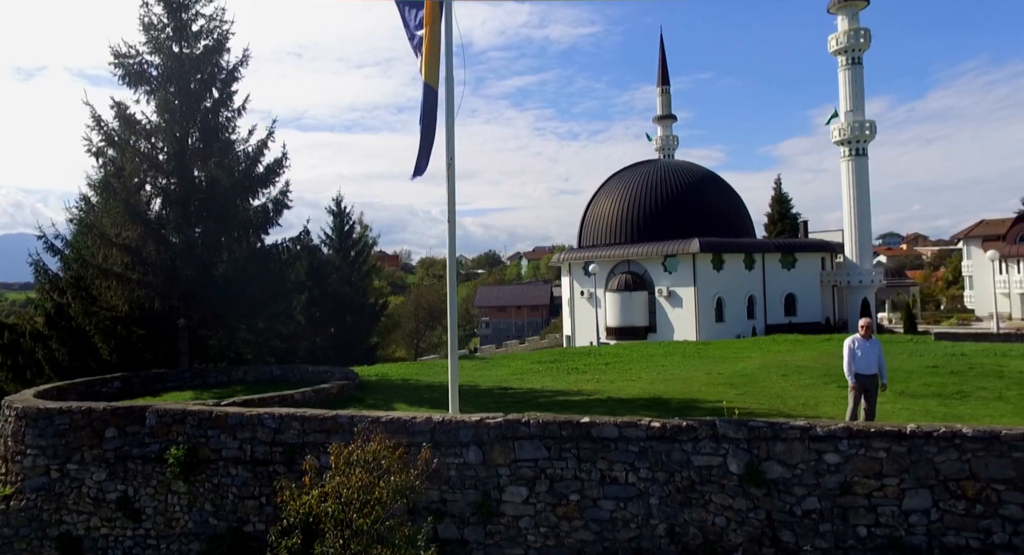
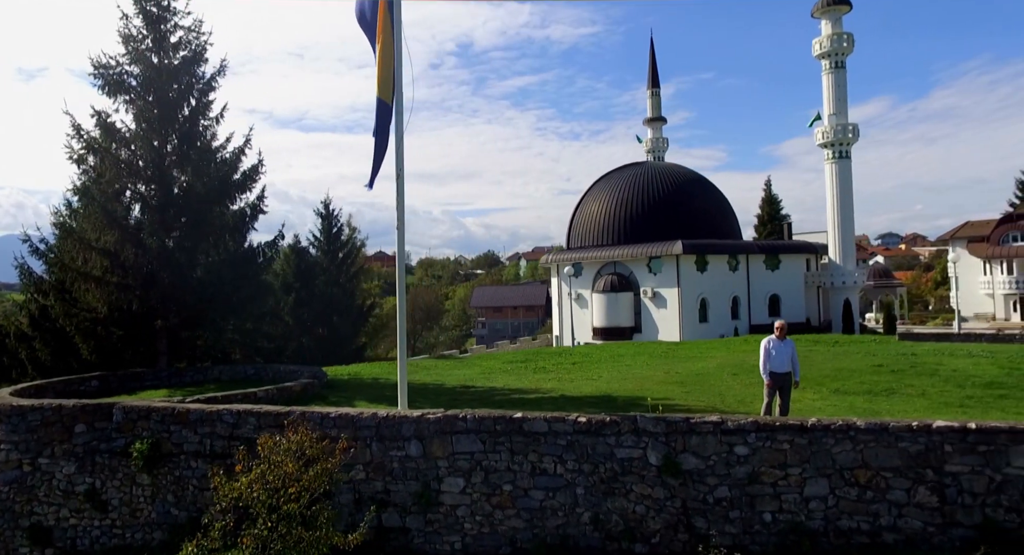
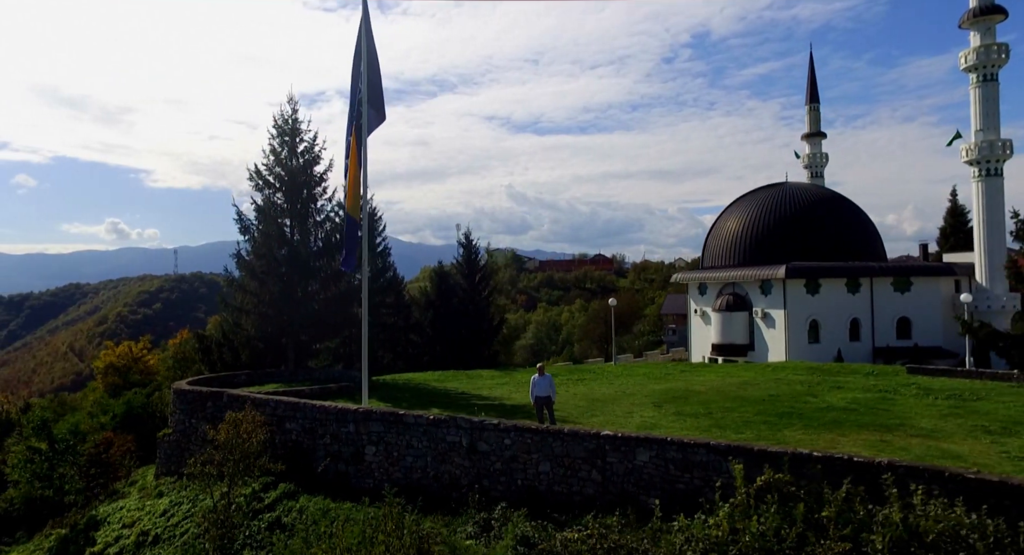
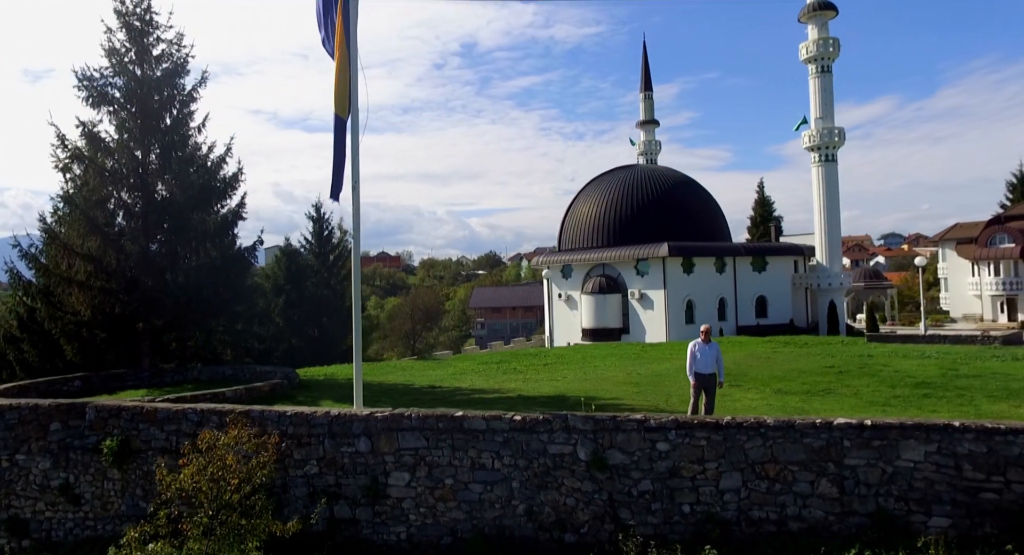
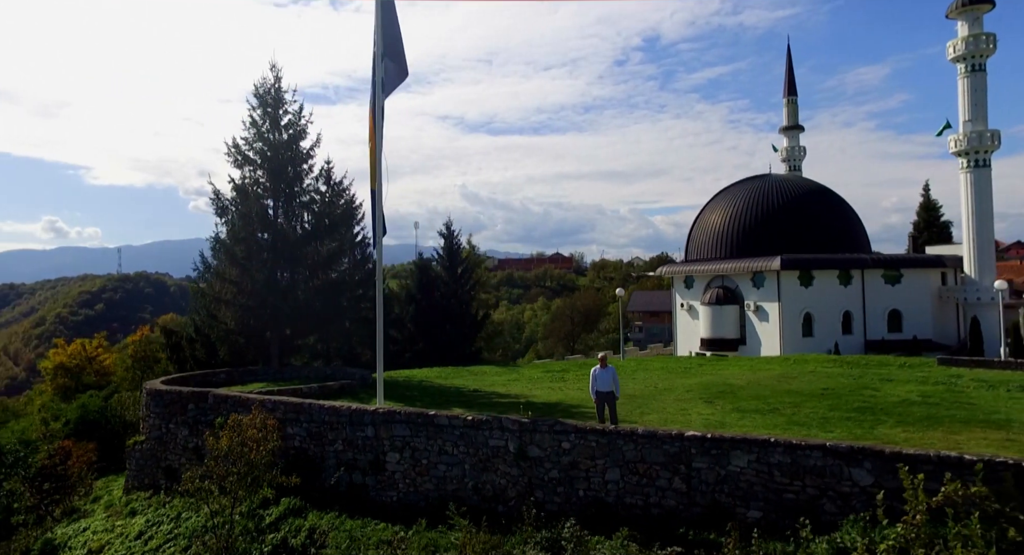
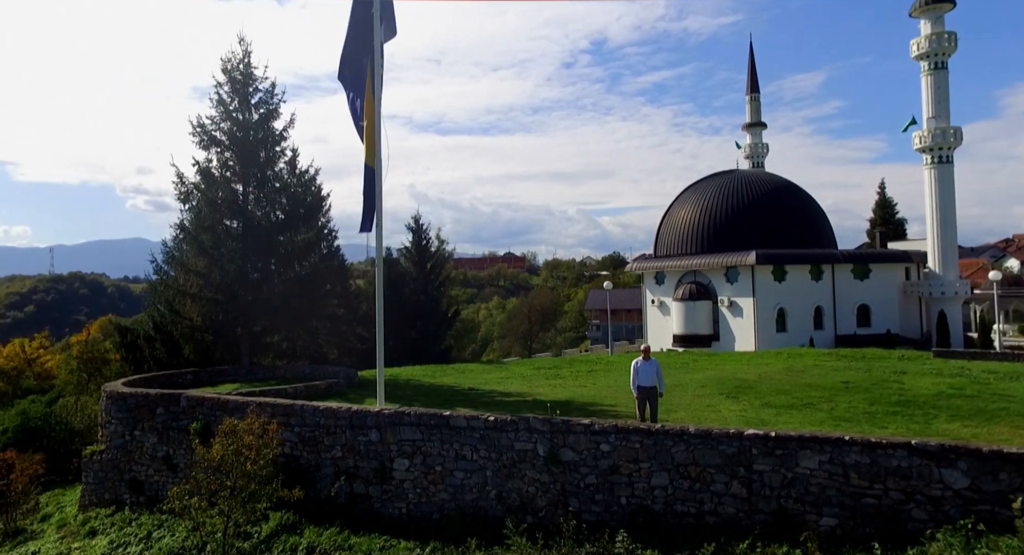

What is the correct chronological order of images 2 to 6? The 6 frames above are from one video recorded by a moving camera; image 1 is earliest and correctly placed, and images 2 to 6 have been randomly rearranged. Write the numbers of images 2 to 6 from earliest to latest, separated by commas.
2, 4, 6, 5, 3
